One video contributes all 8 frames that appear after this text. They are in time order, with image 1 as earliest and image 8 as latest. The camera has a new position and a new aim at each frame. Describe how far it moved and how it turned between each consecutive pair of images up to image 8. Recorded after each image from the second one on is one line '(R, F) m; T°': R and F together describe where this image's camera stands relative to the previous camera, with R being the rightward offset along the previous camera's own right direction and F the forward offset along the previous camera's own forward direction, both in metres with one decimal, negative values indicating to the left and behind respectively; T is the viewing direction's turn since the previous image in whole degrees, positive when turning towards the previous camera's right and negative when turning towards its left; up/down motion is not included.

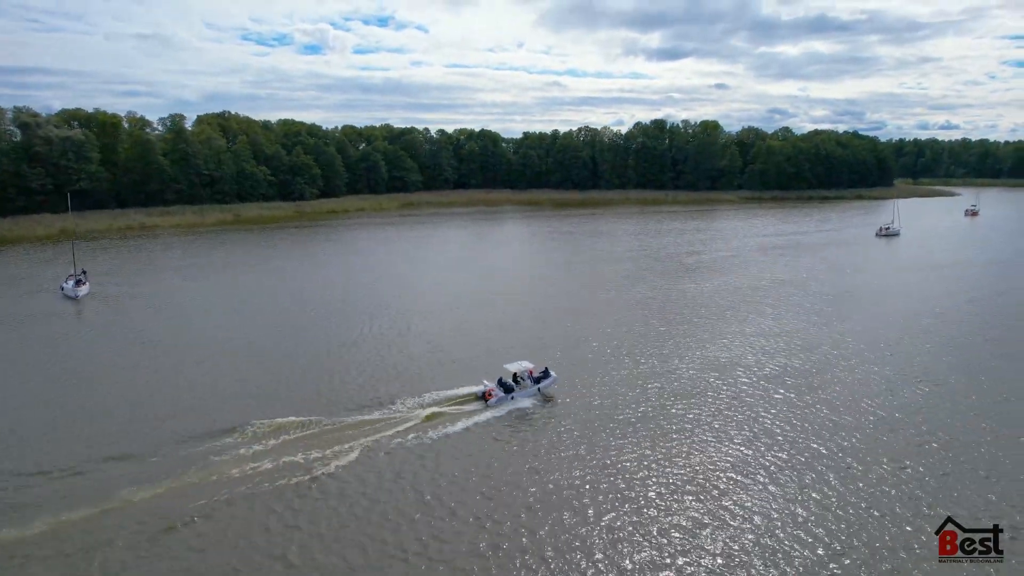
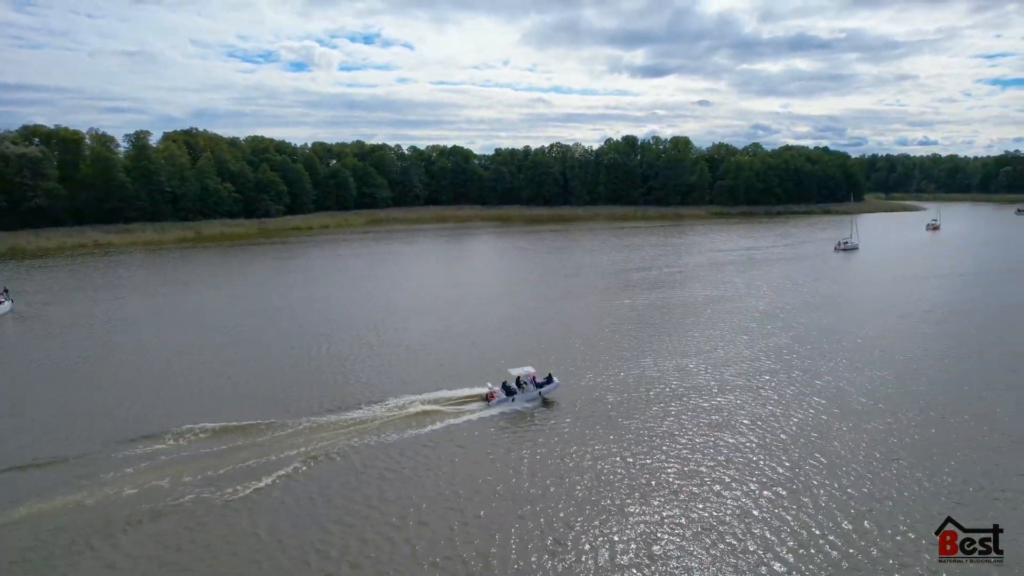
(+1.6, +0.1) m; +2°
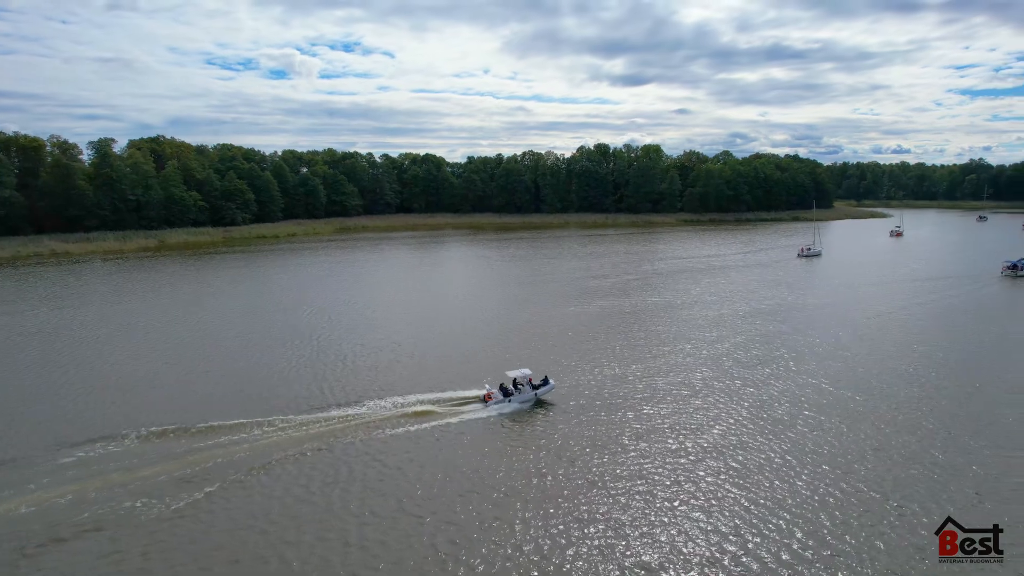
(+0.9, 0.0) m; +2°
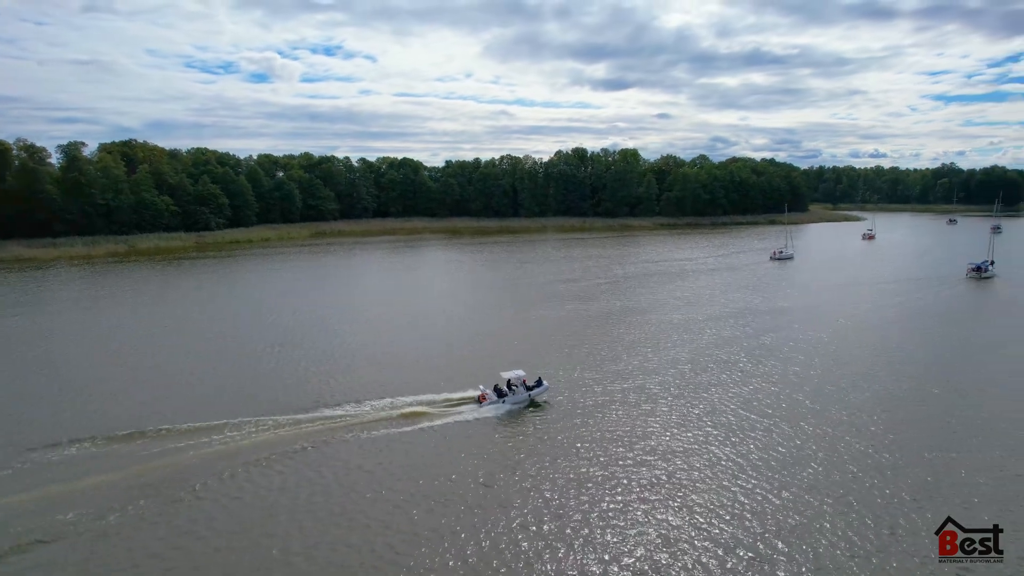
(+0.5, +0.1) m; +2°
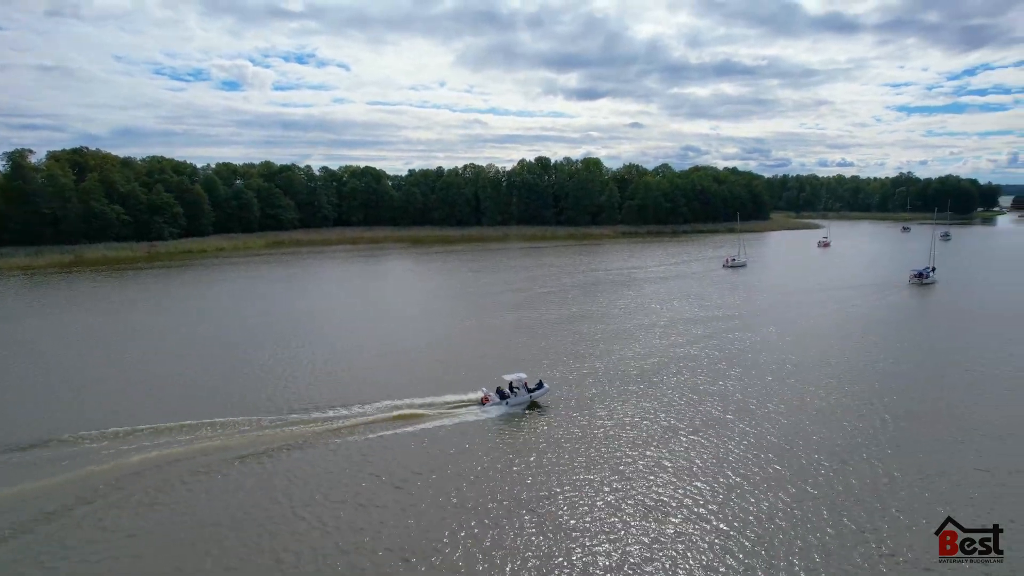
(+1.3, 0.0) m; +2°
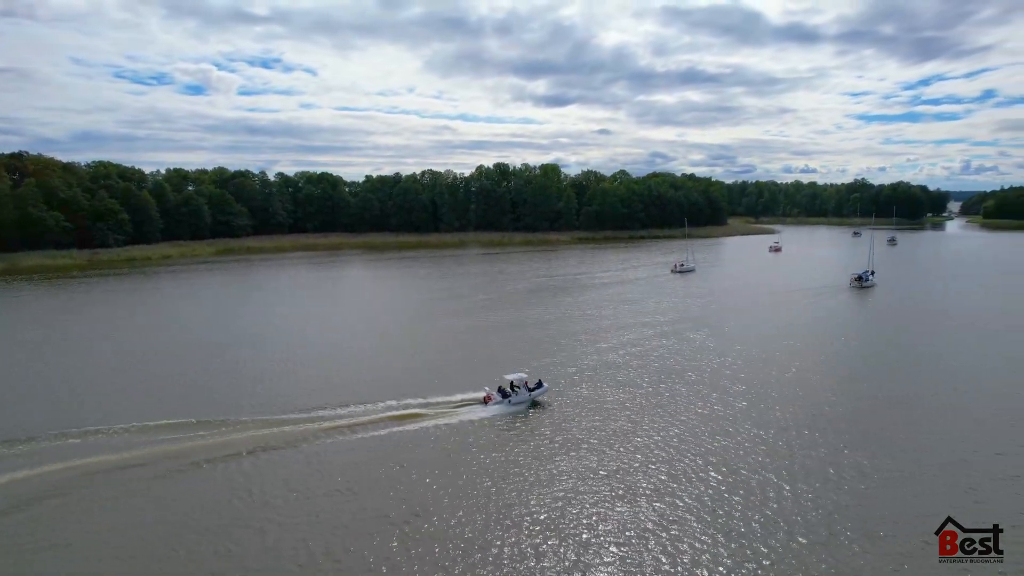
(+1.3, 0.0) m; +3°
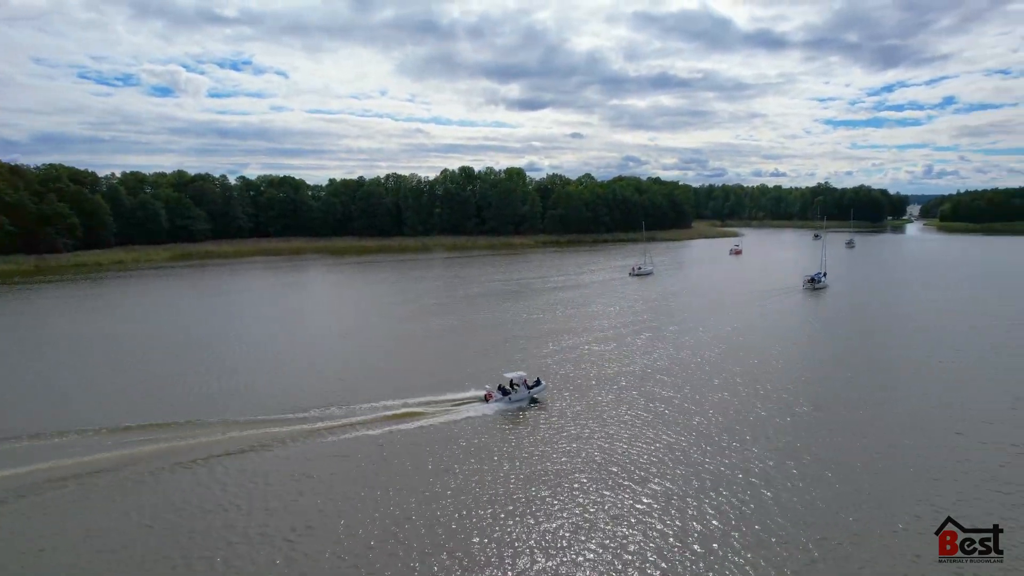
(+1.1, 0.0) m; +2°
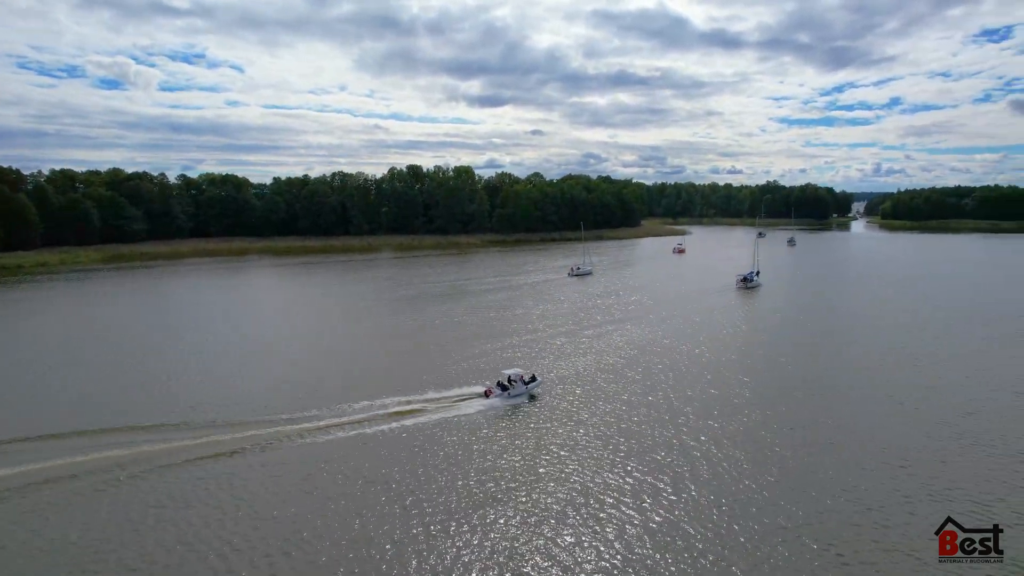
(+1.7, 0.0) m; +4°
